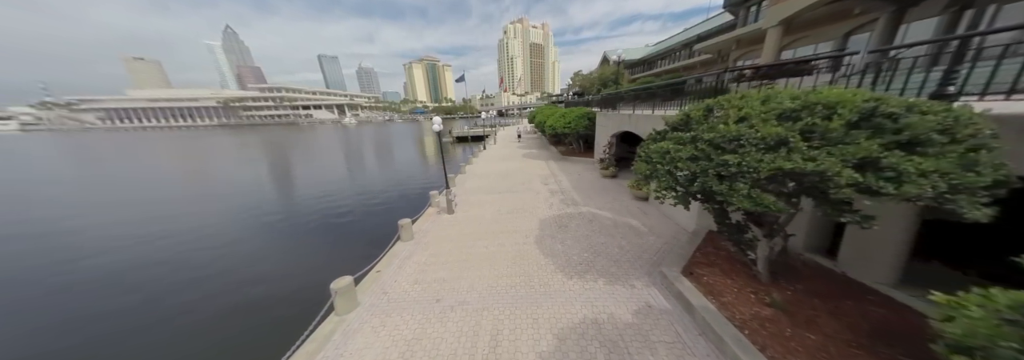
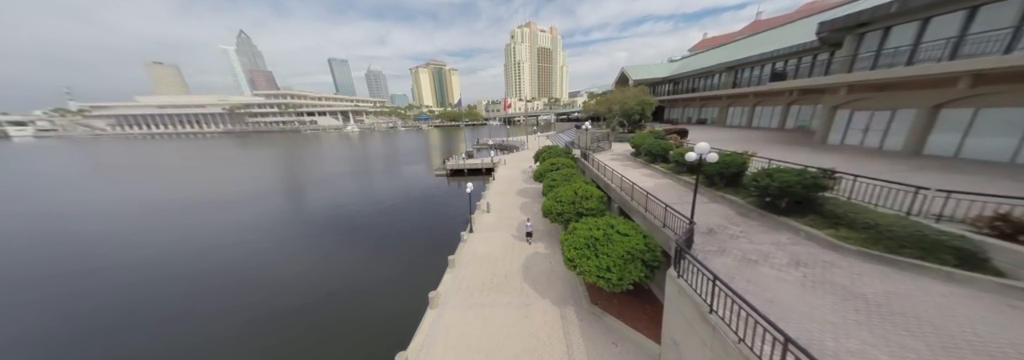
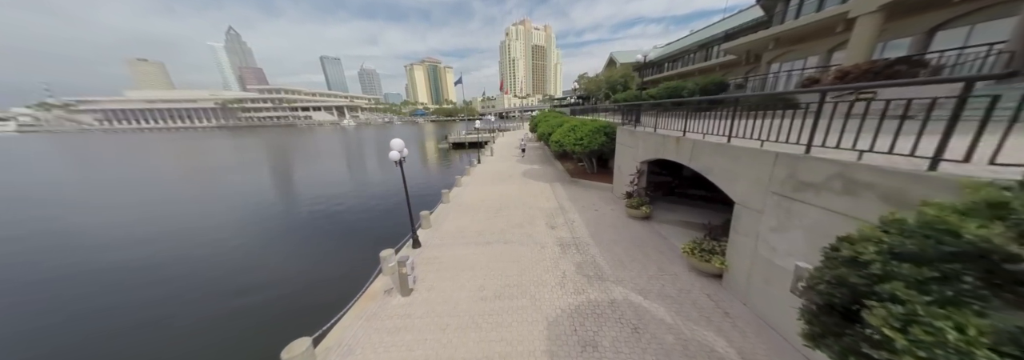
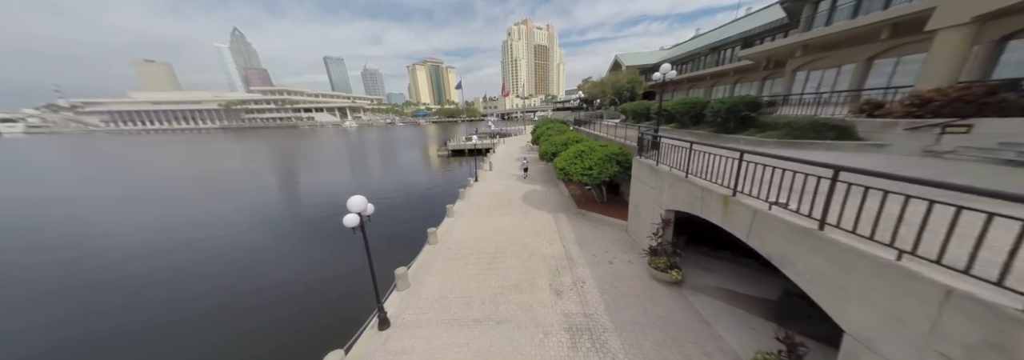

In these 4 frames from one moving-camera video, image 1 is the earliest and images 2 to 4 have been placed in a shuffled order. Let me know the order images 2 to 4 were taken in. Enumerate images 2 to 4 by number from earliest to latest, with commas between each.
3, 4, 2
